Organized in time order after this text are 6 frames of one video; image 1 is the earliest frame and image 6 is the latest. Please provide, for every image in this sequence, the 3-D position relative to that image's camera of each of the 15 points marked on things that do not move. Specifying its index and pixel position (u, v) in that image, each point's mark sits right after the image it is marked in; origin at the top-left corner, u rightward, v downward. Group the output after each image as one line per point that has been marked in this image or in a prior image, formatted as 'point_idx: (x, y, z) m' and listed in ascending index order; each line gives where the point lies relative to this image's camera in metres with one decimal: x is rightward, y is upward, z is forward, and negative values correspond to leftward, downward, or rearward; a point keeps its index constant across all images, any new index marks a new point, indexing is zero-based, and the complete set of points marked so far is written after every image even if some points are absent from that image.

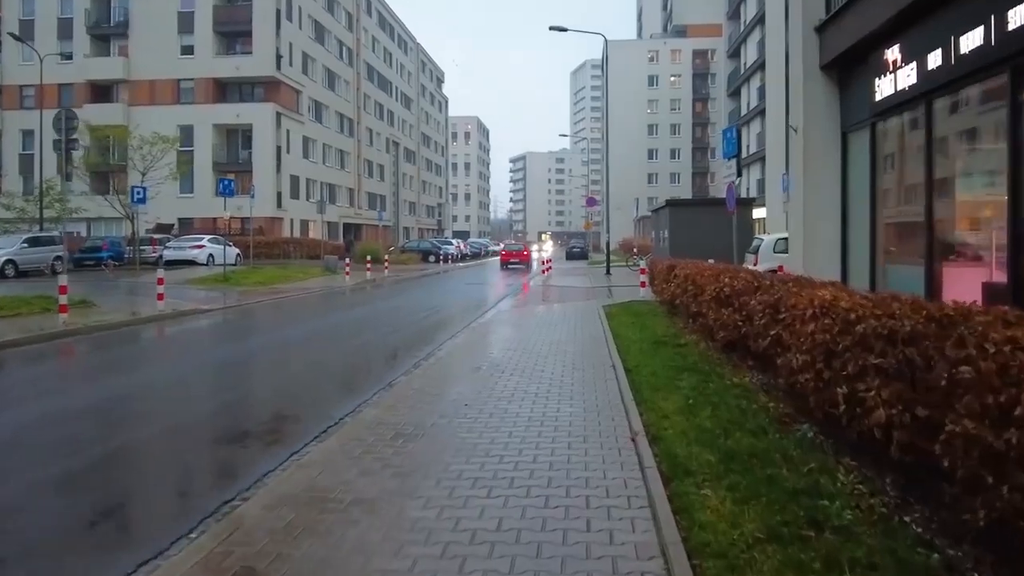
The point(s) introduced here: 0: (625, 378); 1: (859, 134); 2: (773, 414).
0: (+1.1, -0.9, +8.7) m
1: (+4.2, +1.9, +10.8) m
2: (+1.9, -0.9, +6.3) m
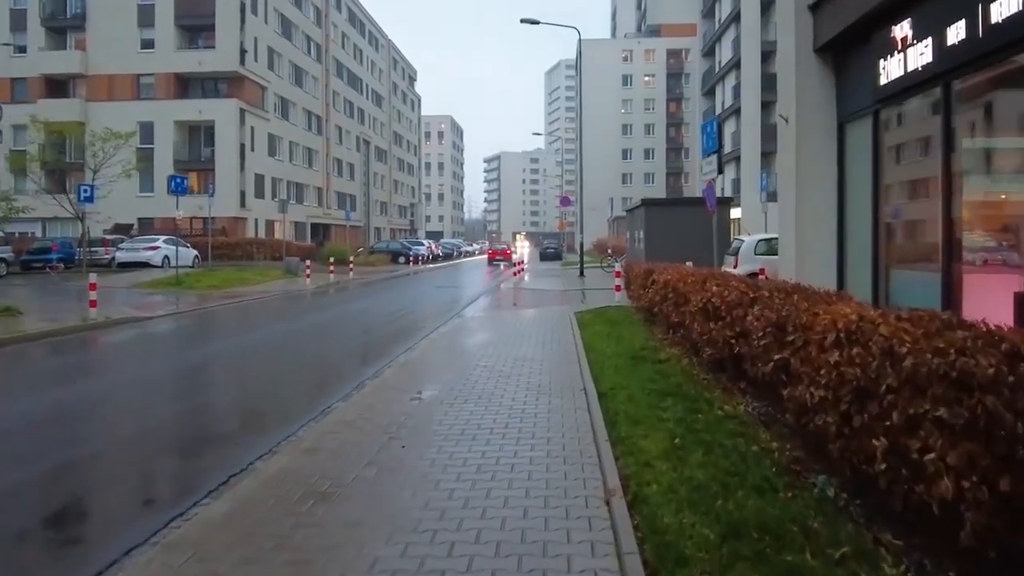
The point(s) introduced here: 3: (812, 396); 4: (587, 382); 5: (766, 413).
0: (+0.7, -1.0, +7.5) m
1: (+3.8, +1.8, +9.7) m
2: (+1.5, -1.0, +5.1) m
3: (+1.6, -0.6, +4.6) m
4: (+0.7, -0.9, +8.8) m
5: (+1.7, -0.8, +5.9) m
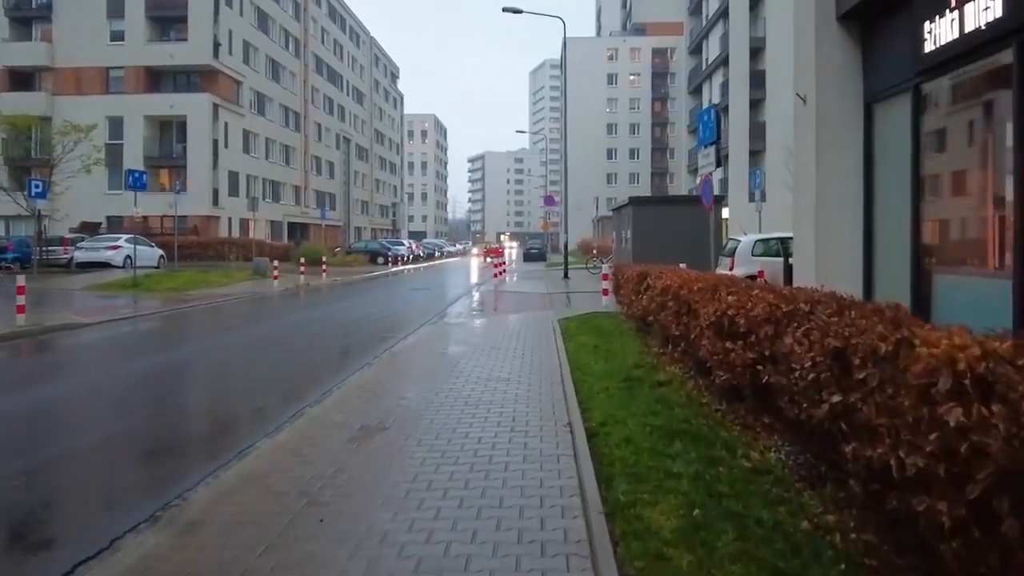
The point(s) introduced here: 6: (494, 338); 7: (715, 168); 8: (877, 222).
0: (+0.5, -1.0, +6.0) m
1: (+3.5, +1.7, +8.2) m
2: (+1.4, -1.1, +3.6) m
3: (+1.4, -0.6, +3.1) m
4: (+0.5, -1.0, +7.3) m
5: (+1.5, -0.9, +4.4) m
6: (-0.3, -0.7, +13.3) m
7: (+3.2, +1.9, +14.2) m
8: (+3.6, +0.7, +8.7) m
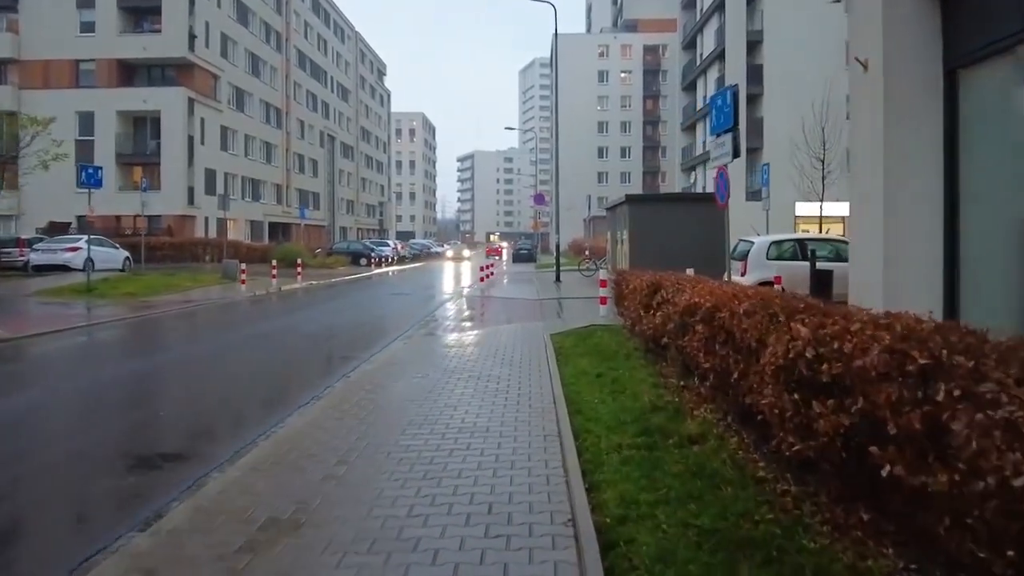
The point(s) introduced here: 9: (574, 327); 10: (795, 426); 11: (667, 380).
0: (+0.4, -1.2, +4.0) m
1: (+3.4, +1.6, +6.3) m
2: (+1.3, -1.2, +1.7) m
3: (+1.3, -0.8, +1.2) m
4: (+0.4, -1.1, +5.4) m
5: (+1.4, -1.0, +2.5) m
6: (-0.5, -0.8, +11.3) m
7: (+3.0, +1.8, +12.3) m
8: (+3.4, +0.5, +6.8) m
9: (+1.0, -0.6, +14.6) m
10: (+1.3, -0.7, +4.3) m
11: (+1.4, -0.8, +7.8) m
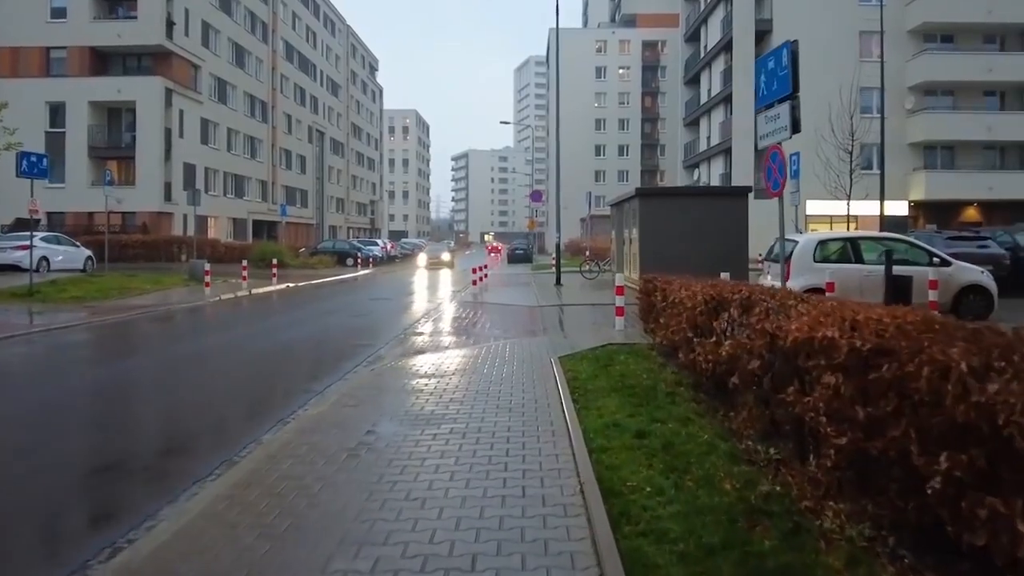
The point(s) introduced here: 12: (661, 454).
0: (+0.4, -1.3, +1.4) m
1: (+3.4, +1.5, +3.7) m
2: (+1.3, -1.3, -0.9) m
3: (+1.4, -0.9, -1.4) m
4: (+0.4, -1.2, +2.8) m
5: (+1.4, -1.1, -0.1) m
6: (-0.5, -0.9, +8.7) m
7: (+3.0, +1.7, +9.7) m
8: (+3.4, +0.4, +4.2) m
9: (+1.0, -0.8, +12.0) m
10: (+1.4, -0.8, +1.7) m
11: (+1.4, -0.9, +5.2) m
12: (+0.9, -1.0, +5.0) m
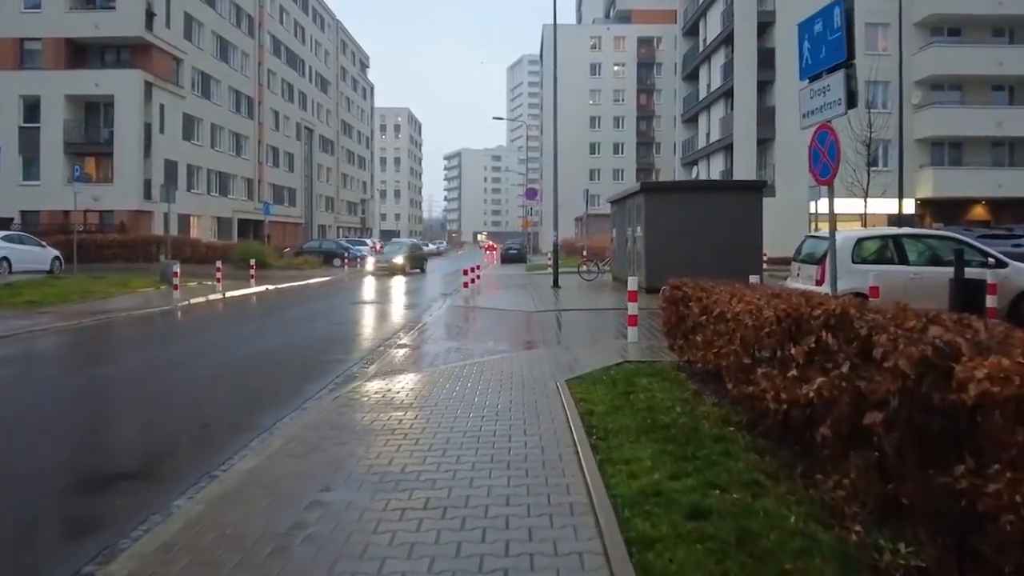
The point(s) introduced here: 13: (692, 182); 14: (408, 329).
0: (+0.5, -1.3, -0.3) m
1: (+3.4, +1.4, +2.1) m
2: (+1.4, -1.4, -2.6) m
3: (+1.4, -1.0, -3.0) m
4: (+0.4, -1.3, +1.1) m
5: (+1.5, -1.2, -1.8) m
6: (-0.5, -1.0, +7.0) m
7: (+3.0, +1.6, +8.1) m
8: (+3.5, +0.3, +2.5) m
9: (+0.9, -0.8, +10.3) m
10: (+1.4, -0.8, 0.0) m
11: (+1.4, -1.0, +3.5) m
12: (+0.9, -1.0, +3.3) m
13: (+4.0, +2.3, +19.7) m
14: (-2.0, -0.8, +16.8) m
